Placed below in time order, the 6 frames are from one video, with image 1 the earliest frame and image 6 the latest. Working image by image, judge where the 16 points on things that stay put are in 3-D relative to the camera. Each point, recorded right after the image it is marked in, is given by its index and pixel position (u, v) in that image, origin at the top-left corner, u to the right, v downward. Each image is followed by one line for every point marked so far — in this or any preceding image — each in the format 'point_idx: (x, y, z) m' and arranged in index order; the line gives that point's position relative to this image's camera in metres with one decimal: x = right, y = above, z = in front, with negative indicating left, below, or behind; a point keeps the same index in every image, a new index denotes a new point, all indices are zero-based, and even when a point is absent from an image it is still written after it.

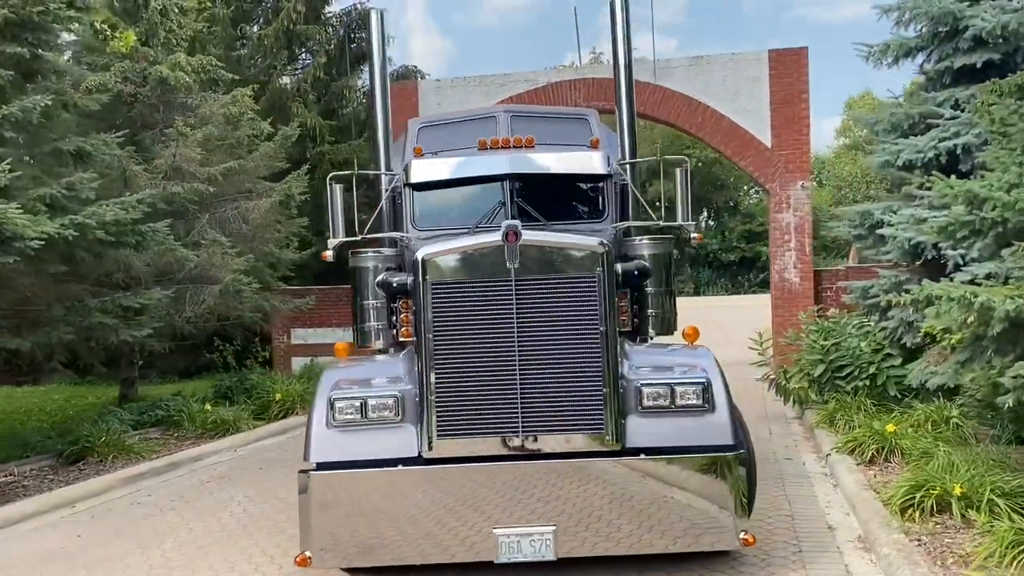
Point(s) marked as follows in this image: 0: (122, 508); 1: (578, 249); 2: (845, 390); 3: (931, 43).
0: (-3.1, -1.7, +7.0) m
1: (+0.4, +0.2, +4.7) m
2: (+3.4, -1.1, +9.2) m
3: (+4.5, +2.7, +9.6) m
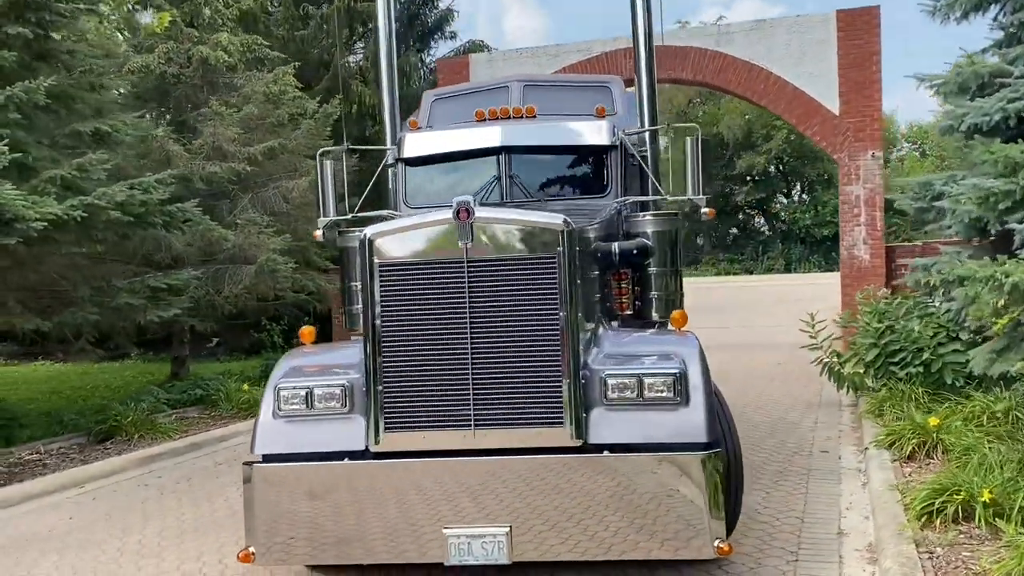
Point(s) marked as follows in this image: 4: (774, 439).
0: (-3.1, -1.6, +7.0) m
1: (+0.1, +0.3, +4.3) m
2: (+3.7, -0.9, +8.5) m
3: (+4.8, +2.9, +8.7) m
4: (+2.3, -1.4, +7.9) m
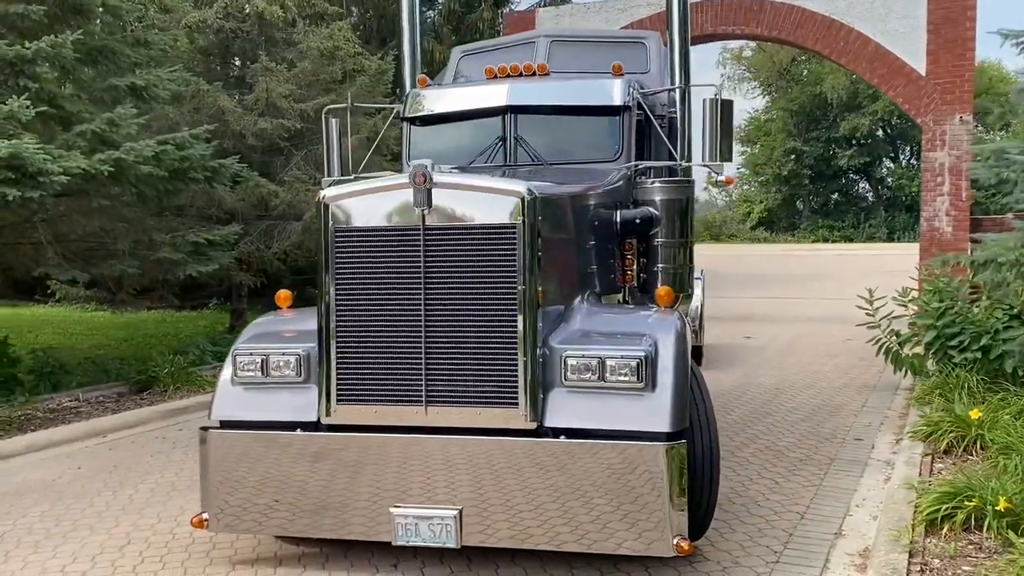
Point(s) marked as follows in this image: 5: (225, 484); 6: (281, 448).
0: (-3.0, -1.2, +7.2) m
1: (-0.1, +0.4, +4.0) m
2: (+3.9, -0.7, +7.8) m
3: (+5.1, +3.0, +7.7) m
4: (+2.5, -1.1, +7.5) m
5: (-1.4, -0.9, +4.3) m
6: (-1.1, -0.8, +4.2) m
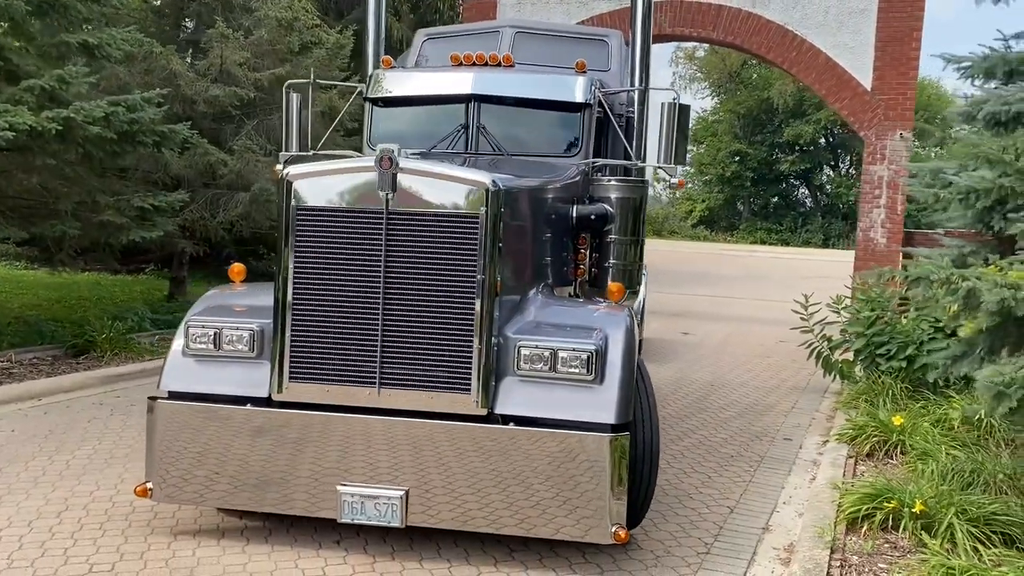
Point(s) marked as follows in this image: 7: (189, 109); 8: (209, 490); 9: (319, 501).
0: (-3.4, -0.9, +7.1) m
1: (-0.2, +0.5, +4.1) m
2: (+3.4, -0.8, +8.2) m
3: (+4.9, +2.9, +8.1) m
4: (+2.0, -1.2, +7.7) m
5: (-1.6, -0.8, +4.3) m
6: (-1.4, -0.6, +4.2) m
7: (-4.1, +2.3, +11.2) m
8: (-1.5, -1.0, +4.3) m
9: (-0.9, -1.0, +4.2) m
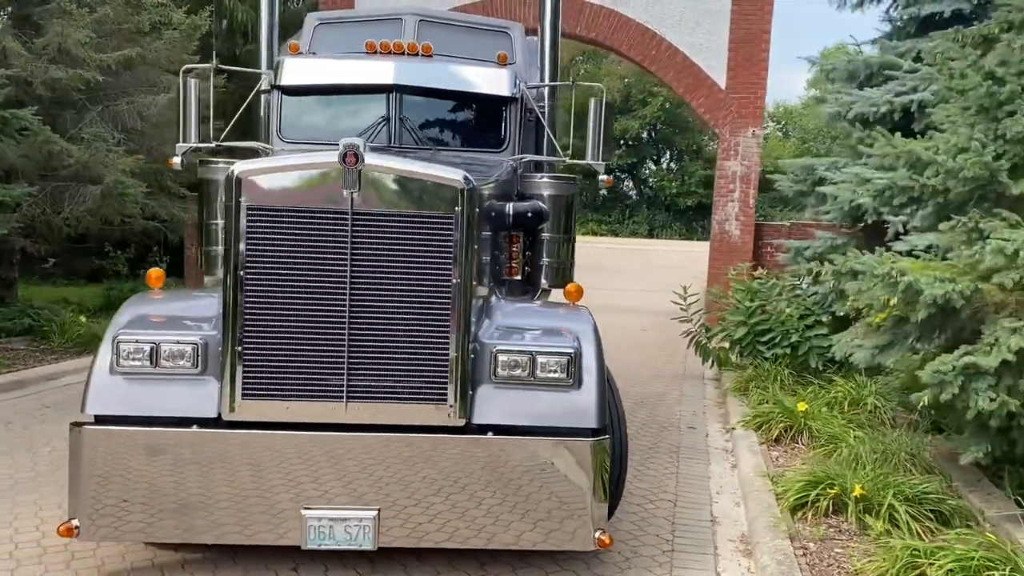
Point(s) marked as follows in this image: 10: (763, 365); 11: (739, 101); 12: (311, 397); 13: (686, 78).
0: (-4.0, -1.0, +6.1) m
1: (-0.3, +0.5, +3.9) m
2: (+2.4, -0.7, +8.6) m
3: (+3.8, +3.0, +8.8) m
4: (+1.2, -1.1, +7.9) m
5: (-1.7, -0.8, +3.8) m
6: (-1.4, -0.7, +3.8) m
7: (-5.5, +2.2, +10.1) m
8: (-1.6, -1.0, +3.9) m
9: (-1.0, -1.0, +3.8) m
10: (+2.4, -0.7, +8.4) m
11: (+3.4, +2.8, +13.2) m
12: (-0.9, -0.5, +3.9) m
13: (+2.6, +3.2, +13.4) m
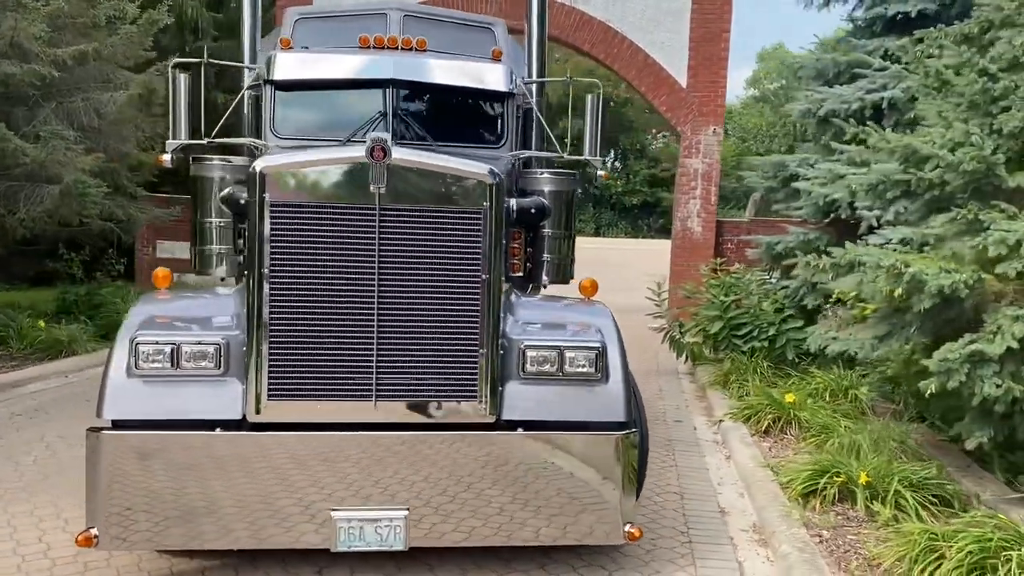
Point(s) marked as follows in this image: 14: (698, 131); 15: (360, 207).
0: (-4.0, -1.0, +5.9) m
1: (-0.2, +0.5, +3.8) m
2: (+2.3, -0.6, +8.7) m
3: (+3.6, +3.0, +9.0) m
4: (+1.0, -1.1, +7.9) m
5: (-1.6, -0.8, +3.7) m
6: (-1.3, -0.7, +3.7) m
7: (-5.8, +2.2, +9.7) m
8: (-1.4, -1.0, +3.7) m
9: (-0.9, -1.0, +3.8) m
10: (+2.2, -0.7, +8.6) m
11: (+2.8, +2.8, +13.4) m
12: (-0.7, -0.5, +3.8) m
13: (+2.1, +3.2, +13.6) m
14: (+2.8, +2.4, +13.5) m
15: (-0.7, +0.4, +3.8) m
